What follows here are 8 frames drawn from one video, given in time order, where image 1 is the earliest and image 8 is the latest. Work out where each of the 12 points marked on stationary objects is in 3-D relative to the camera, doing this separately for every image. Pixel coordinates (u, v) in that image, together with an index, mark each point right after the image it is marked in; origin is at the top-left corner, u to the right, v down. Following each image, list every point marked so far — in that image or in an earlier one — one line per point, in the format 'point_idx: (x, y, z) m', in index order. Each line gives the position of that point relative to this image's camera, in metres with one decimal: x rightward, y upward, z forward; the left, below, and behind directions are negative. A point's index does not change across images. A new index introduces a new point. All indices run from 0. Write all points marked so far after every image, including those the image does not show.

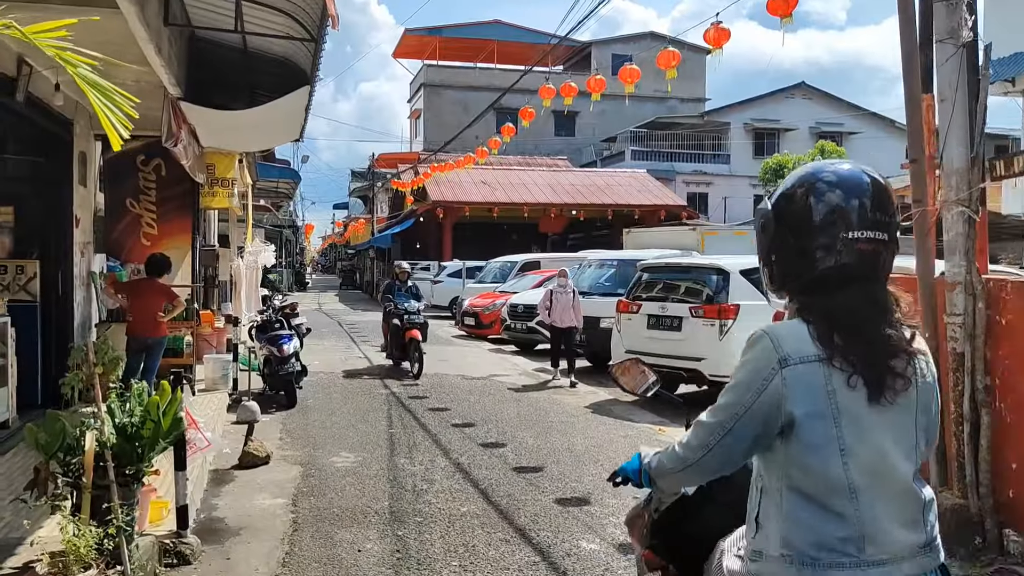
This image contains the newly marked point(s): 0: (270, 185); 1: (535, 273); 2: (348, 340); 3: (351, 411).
0: (-4.3, +1.8, +15.0) m
1: (+0.5, +0.3, +17.1) m
2: (-2.8, -0.9, +14.9) m
3: (-1.5, -1.1, +7.9) m
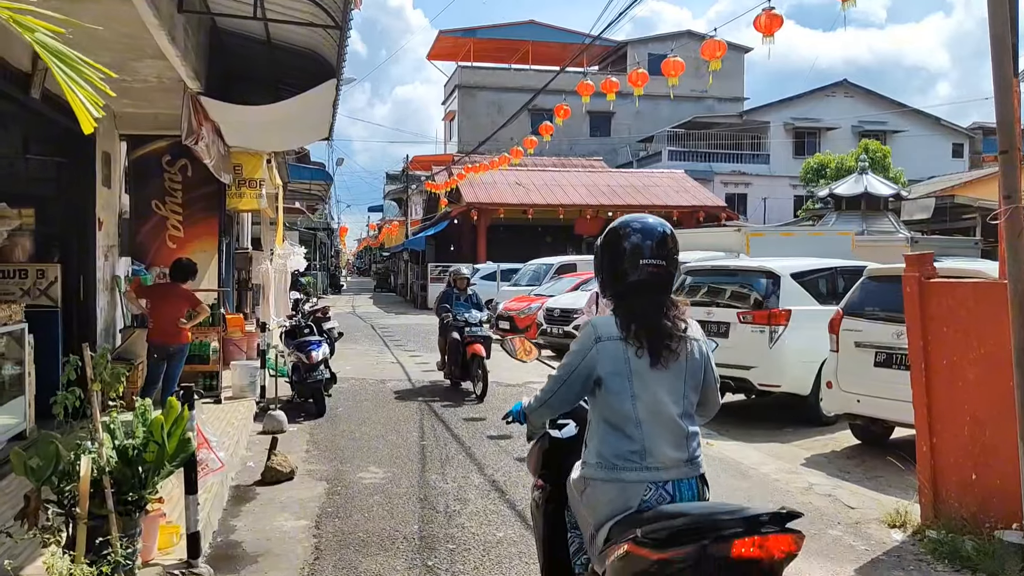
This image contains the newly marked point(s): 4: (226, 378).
0: (-3.6, +1.7, +14.8) m
1: (+1.2, +0.2, +16.7) m
2: (-2.2, -1.0, +14.6) m
3: (-1.1, -1.2, +7.5) m
4: (-2.9, -0.9, +8.6) m
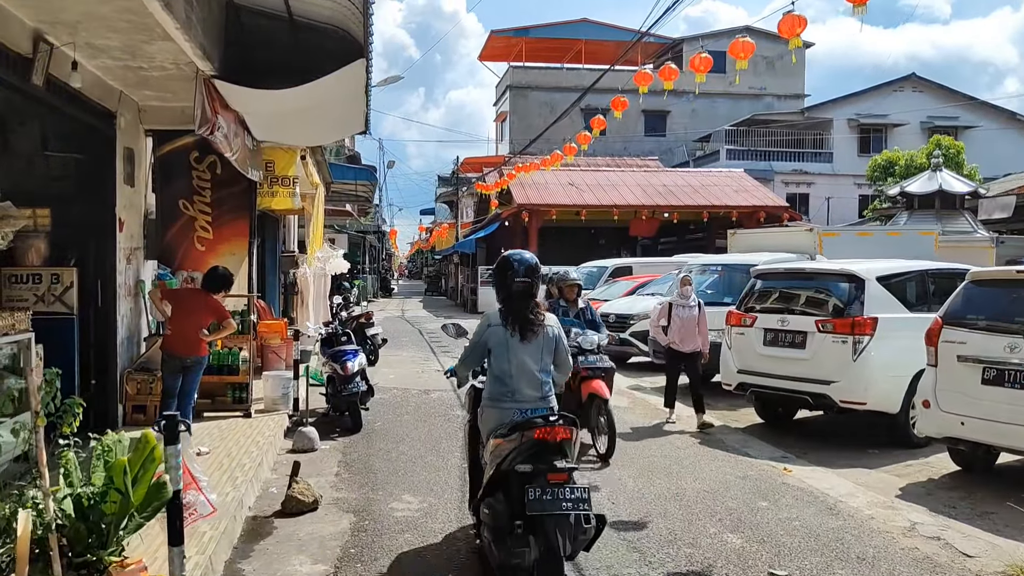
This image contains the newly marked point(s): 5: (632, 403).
0: (-2.8, +1.7, +14.3) m
1: (+2.1, +0.2, +15.9) m
2: (-1.4, -1.0, +14.1) m
3: (-0.7, -1.2, +6.9) m
4: (-2.4, -1.0, +8.1) m
5: (+1.3, -1.2, +9.1) m
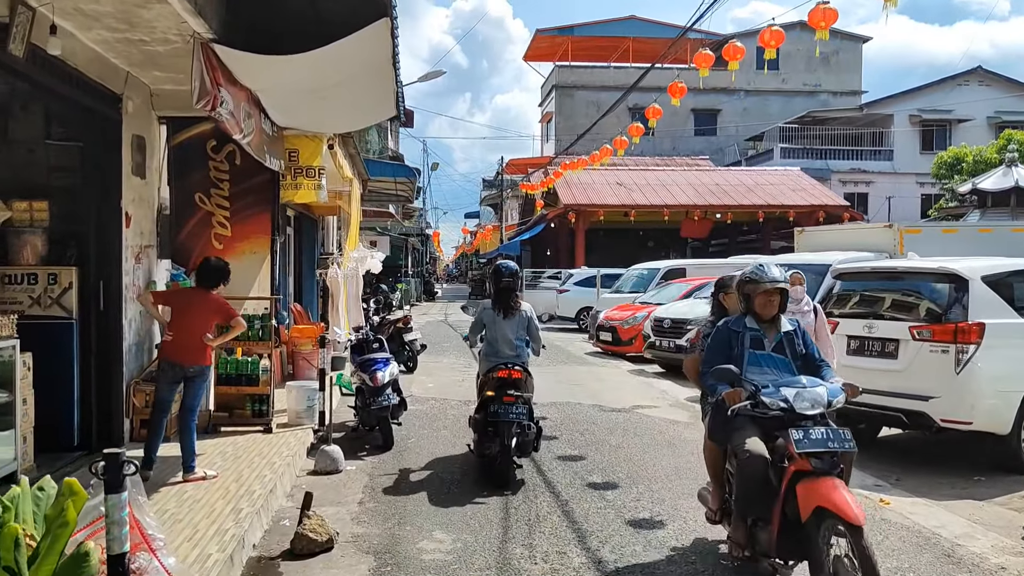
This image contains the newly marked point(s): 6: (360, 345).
0: (-2.0, +1.6, +13.7) m
1: (+2.9, +0.1, +15.0) m
2: (-0.7, -1.1, +13.3) m
3: (-0.4, -1.2, +6.2) m
4: (-2.0, -1.0, +7.4) m
5: (+1.7, -1.2, +8.3) m
6: (-1.3, -0.5, +7.3) m
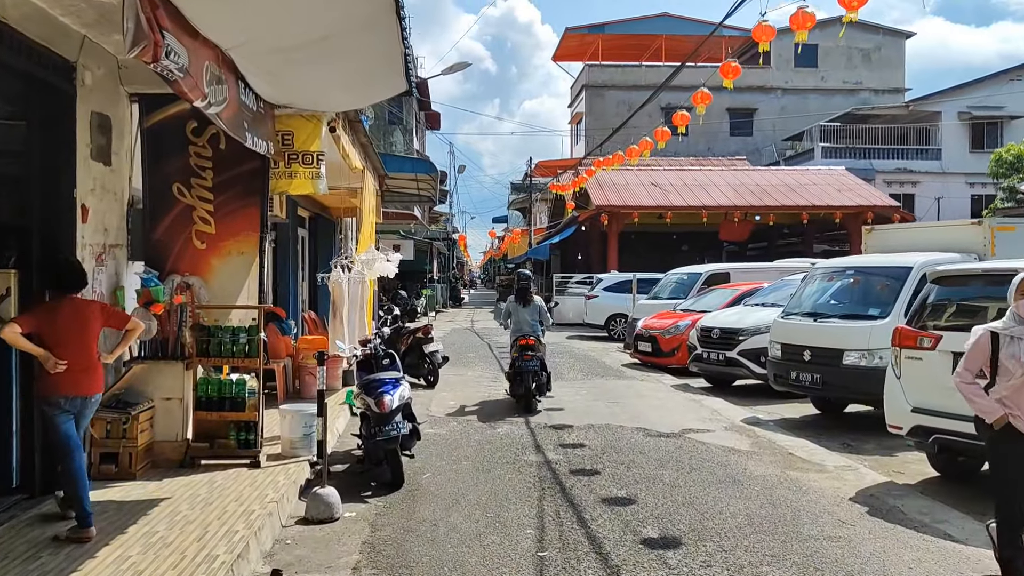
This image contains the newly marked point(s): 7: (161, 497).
0: (-1.6, +1.5, +12.6) m
1: (+3.4, 0.0, +13.8) m
2: (-0.2, -1.2, +12.3) m
3: (-0.2, -1.3, +5.1) m
4: (-1.7, -1.0, +6.4) m
5: (+2.0, -1.3, +7.1) m
6: (-1.0, -0.5, +6.3) m
7: (-1.9, -1.1, +4.7) m
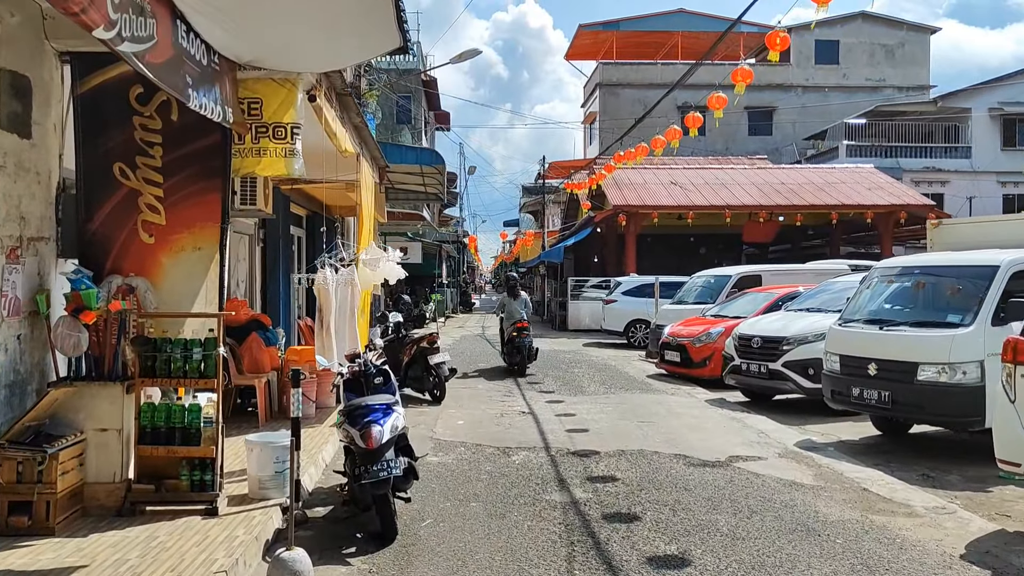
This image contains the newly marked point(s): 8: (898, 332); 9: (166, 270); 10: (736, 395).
0: (-1.4, +1.5, +11.6) m
1: (+3.6, 0.0, +12.7) m
2: (0.0, -1.2, +11.2) m
3: (-0.1, -1.3, +4.0) m
4: (-1.6, -1.0, +5.3) m
5: (+2.1, -1.3, +6.0) m
6: (-0.9, -0.6, +5.2) m
7: (-1.8, -1.1, +3.6) m
8: (+3.1, -0.4, +7.0) m
9: (-1.9, +0.1, +4.7) m
10: (+2.7, -1.3, +10.3) m
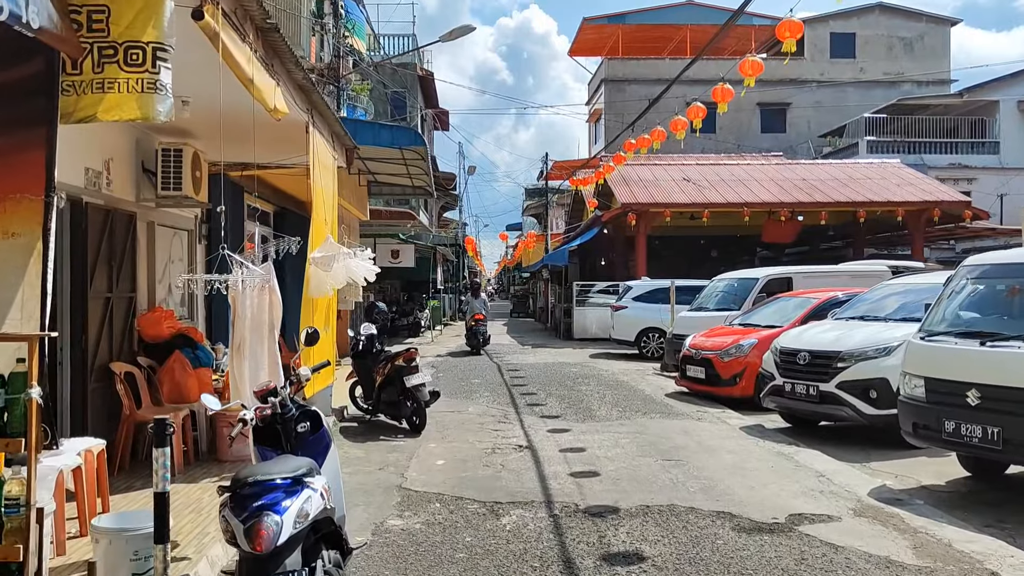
0: (-1.4, +1.4, +10.0) m
1: (+3.6, -0.1, +11.0) m
2: (-0.1, -1.3, +9.5) m
3: (-0.1, -1.3, +2.3) m
4: (-1.7, -1.1, +3.7) m
5: (+2.1, -1.3, +4.3) m
6: (-1.0, -0.6, +3.6) m
7: (-1.9, -1.2, +2.0) m
8: (+3.1, -0.4, +5.3) m
9: (-2.0, +0.1, +3.1) m
10: (+2.7, -1.3, +8.7) m
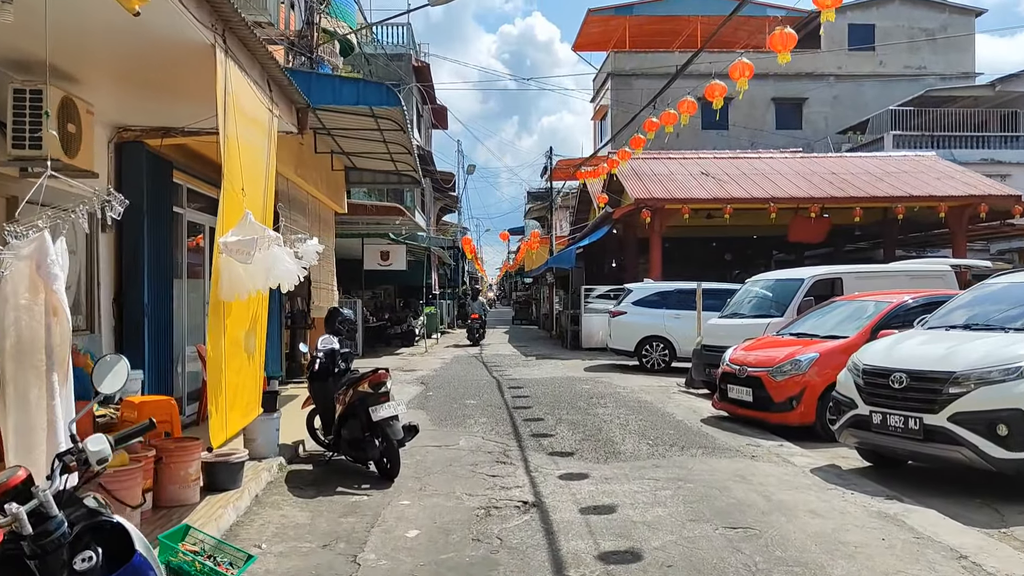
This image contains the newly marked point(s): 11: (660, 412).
0: (-1.4, +1.4, +8.1) m
1: (+3.6, -0.1, +9.2) m
2: (0.0, -1.3, +7.7) m
3: (-0.1, -1.2, +0.5) m
4: (-1.7, -1.1, +1.8) m
5: (+2.1, -1.3, +2.5) m
6: (-1.0, -0.6, +1.7) m
7: (-1.9, -1.1, +0.1) m
8: (+3.1, -0.4, +3.4) m
9: (-2.0, +0.1, +1.2) m
10: (+2.7, -1.3, +6.8) m
11: (+1.5, -1.3, +8.9) m
